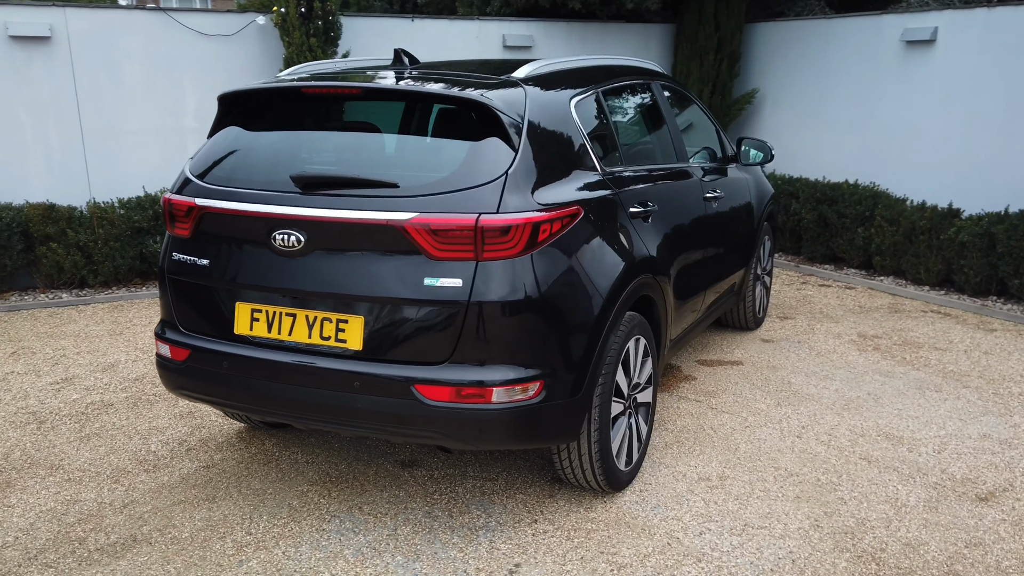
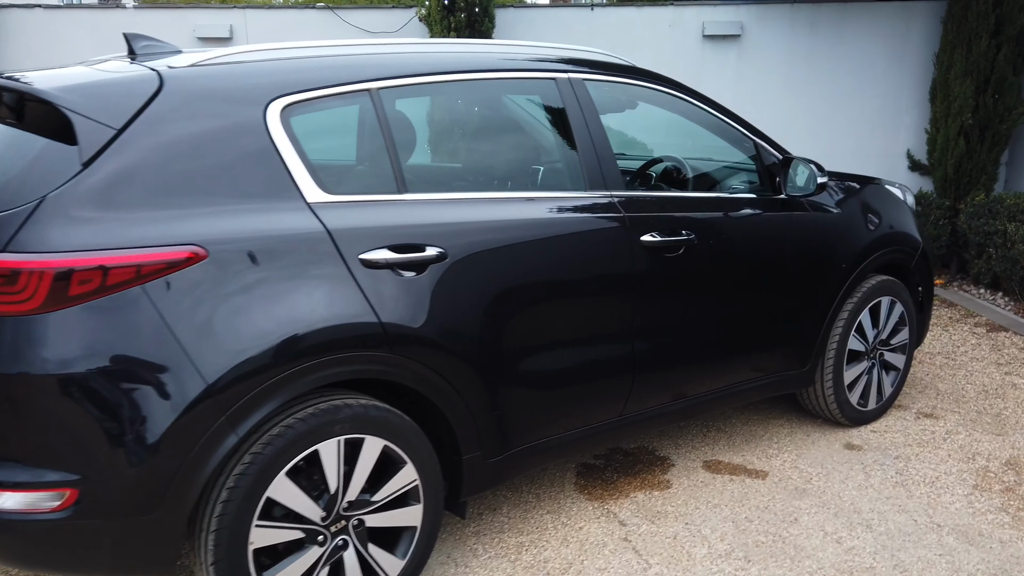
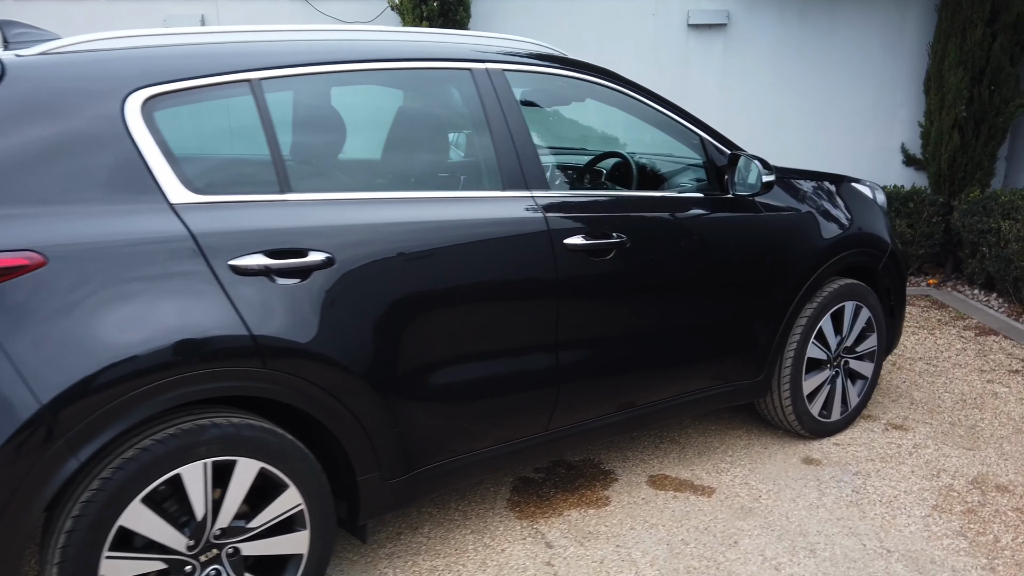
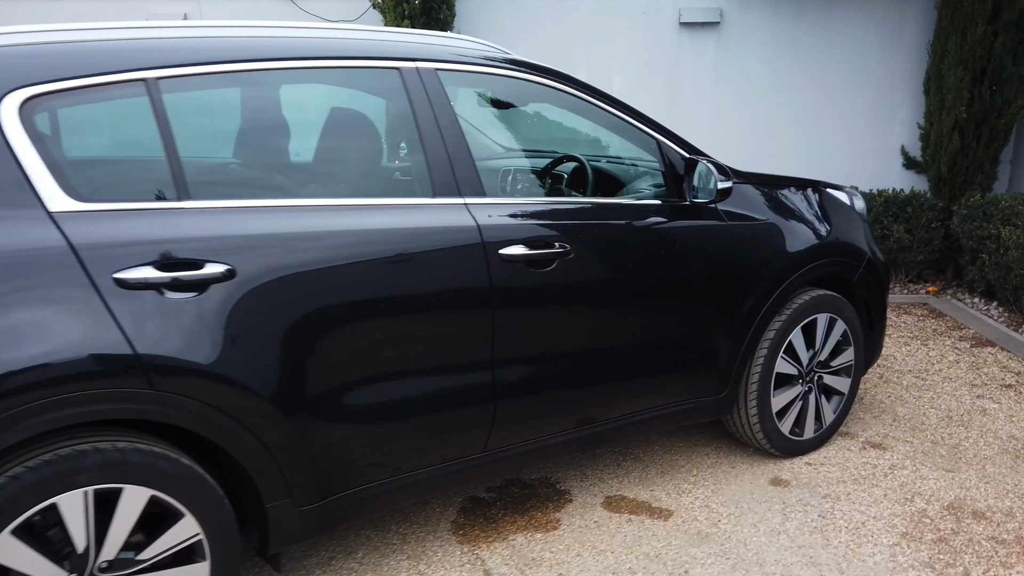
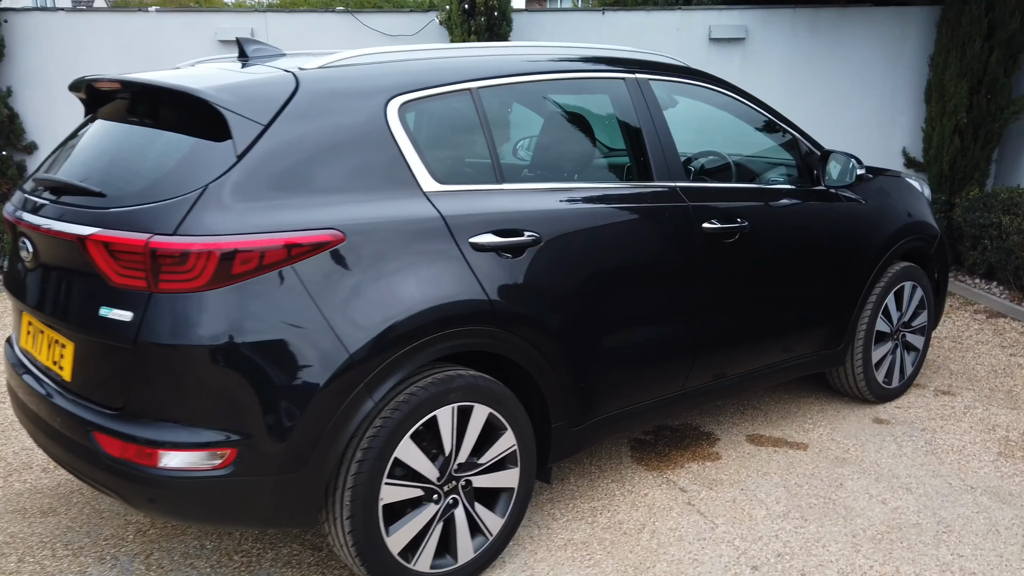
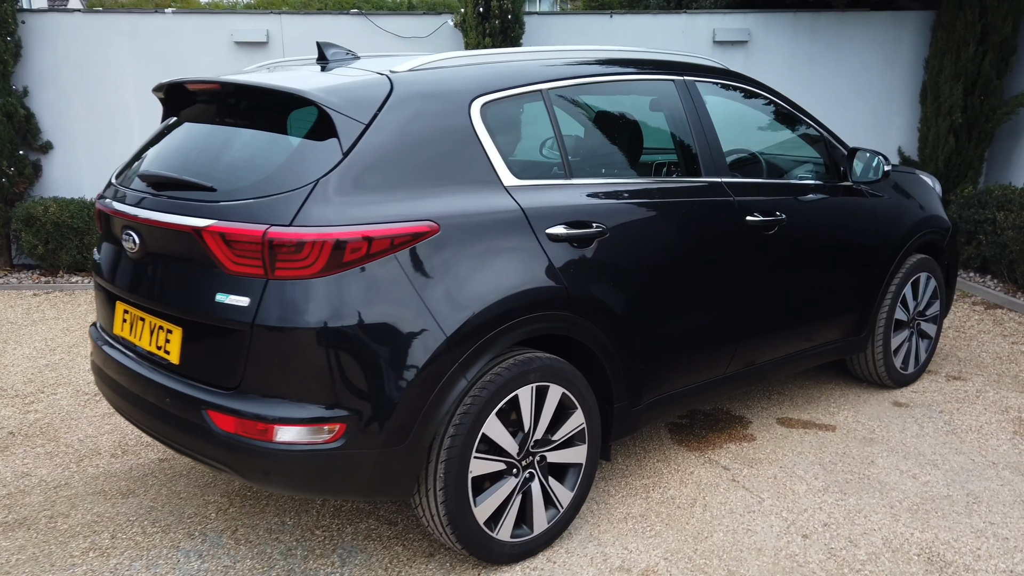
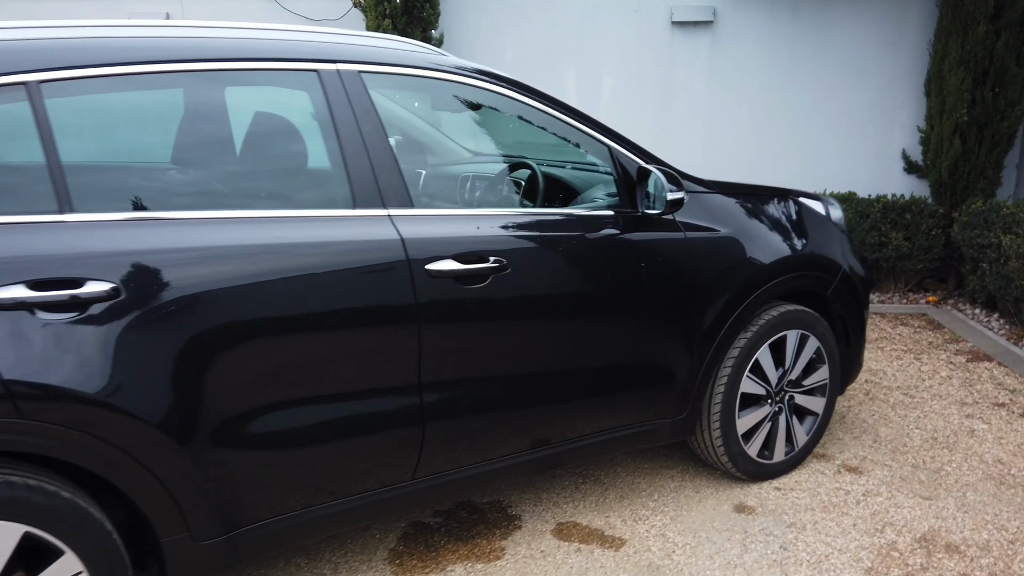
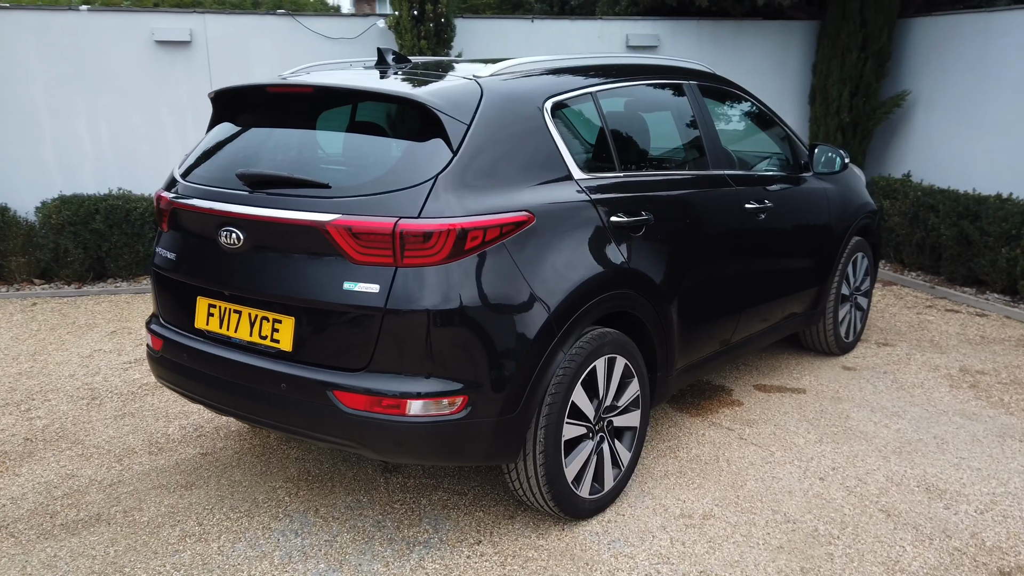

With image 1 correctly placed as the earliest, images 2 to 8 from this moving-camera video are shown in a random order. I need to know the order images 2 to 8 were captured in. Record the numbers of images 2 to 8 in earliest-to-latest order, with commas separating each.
8, 6, 5, 2, 3, 4, 7
